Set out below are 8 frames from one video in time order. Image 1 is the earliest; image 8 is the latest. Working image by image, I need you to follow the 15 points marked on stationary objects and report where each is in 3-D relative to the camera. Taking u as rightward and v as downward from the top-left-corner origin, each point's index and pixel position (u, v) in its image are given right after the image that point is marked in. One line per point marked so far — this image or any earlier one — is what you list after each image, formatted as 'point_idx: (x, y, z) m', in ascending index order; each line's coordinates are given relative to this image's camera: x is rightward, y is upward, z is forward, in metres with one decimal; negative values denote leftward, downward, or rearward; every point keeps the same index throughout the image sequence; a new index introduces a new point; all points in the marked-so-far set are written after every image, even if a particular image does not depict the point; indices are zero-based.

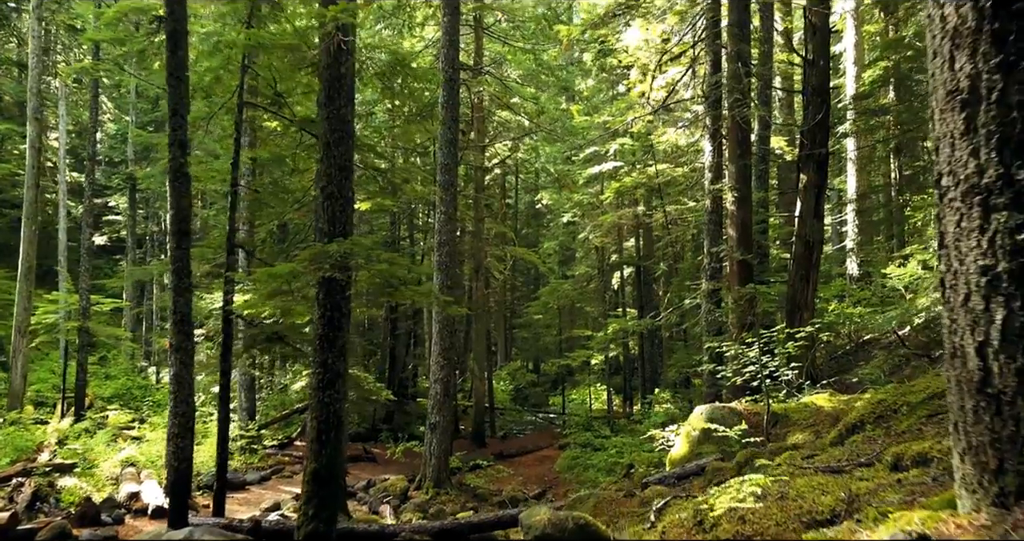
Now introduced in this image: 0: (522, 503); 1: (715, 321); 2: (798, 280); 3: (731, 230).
0: (+0.2, -4.1, +12.7) m
1: (+3.3, -0.8, +11.8) m
2: (+4.3, -0.2, +11.0) m
3: (+3.4, +0.6, +11.4) m
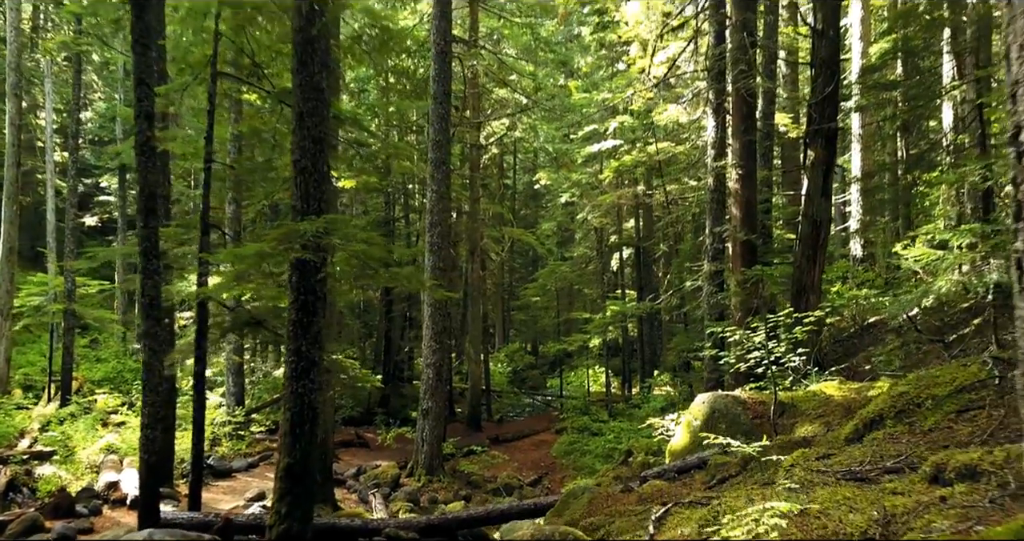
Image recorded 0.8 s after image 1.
0: (+0.1, -3.7, +12.4) m
1: (+3.2, -0.5, +11.4) m
2: (+4.2, +0.1, +10.5) m
3: (+3.3, +0.9, +10.9) m
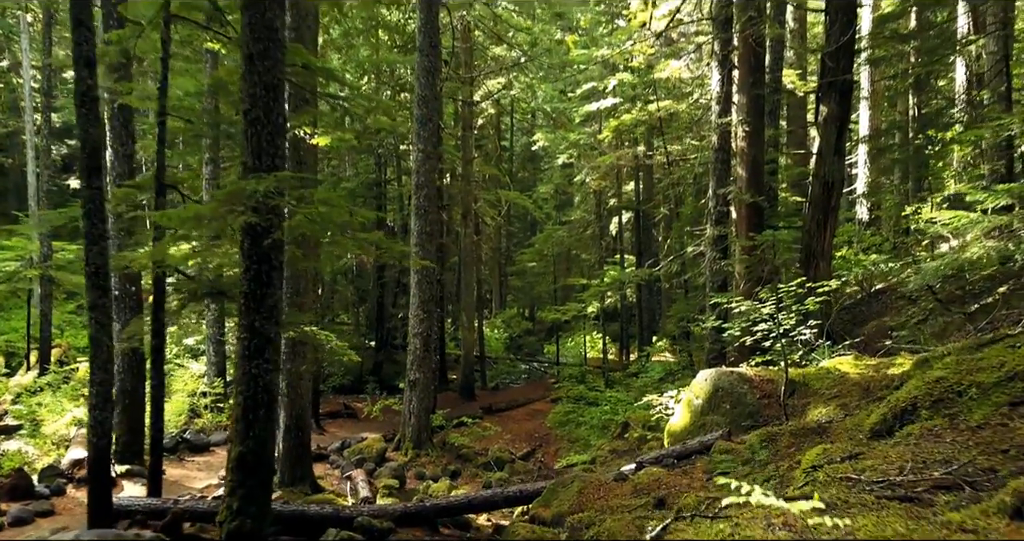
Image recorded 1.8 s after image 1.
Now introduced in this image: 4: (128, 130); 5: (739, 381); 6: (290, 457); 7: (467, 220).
0: (-0.1, -3.2, +11.9) m
1: (+3.0, 0.0, +10.7) m
2: (+4.1, +0.6, +9.9) m
3: (+3.2, +1.4, +10.2) m
4: (-5.1, +1.9, +9.7) m
5: (+2.0, -1.0, +6.6) m
6: (-2.8, -2.3, +9.2) m
7: (-1.2, +1.3, +18.8) m
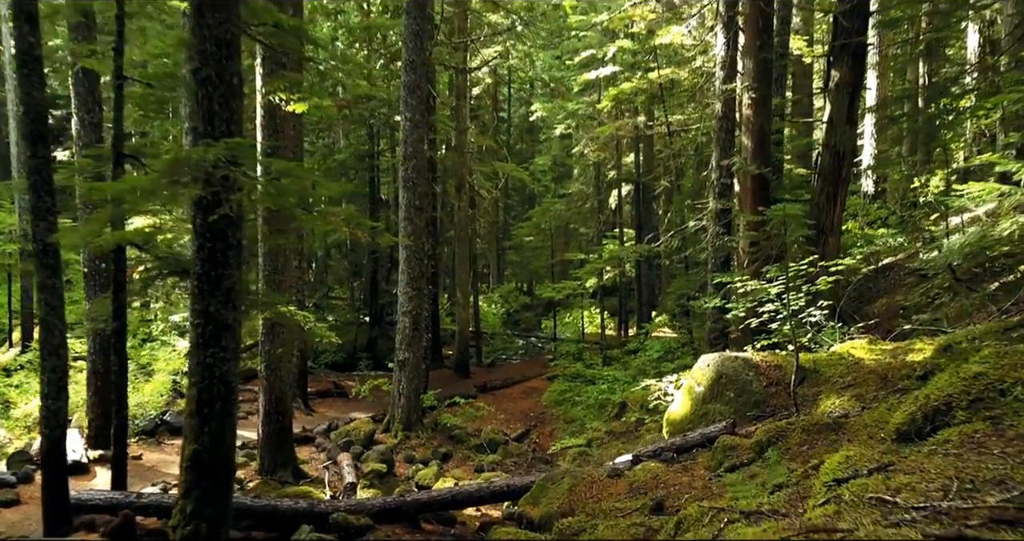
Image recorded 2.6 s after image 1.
0: (-0.2, -2.8, +11.5) m
1: (+2.9, +0.3, +10.2) m
2: (+4.0, +0.9, +9.3) m
3: (+3.1, +1.7, +9.6) m
4: (-5.2, +2.2, +9.1) m
5: (+1.9, -0.8, +6.1) m
6: (-2.9, -2.1, +8.7) m
7: (-1.3, +1.9, +18.2) m
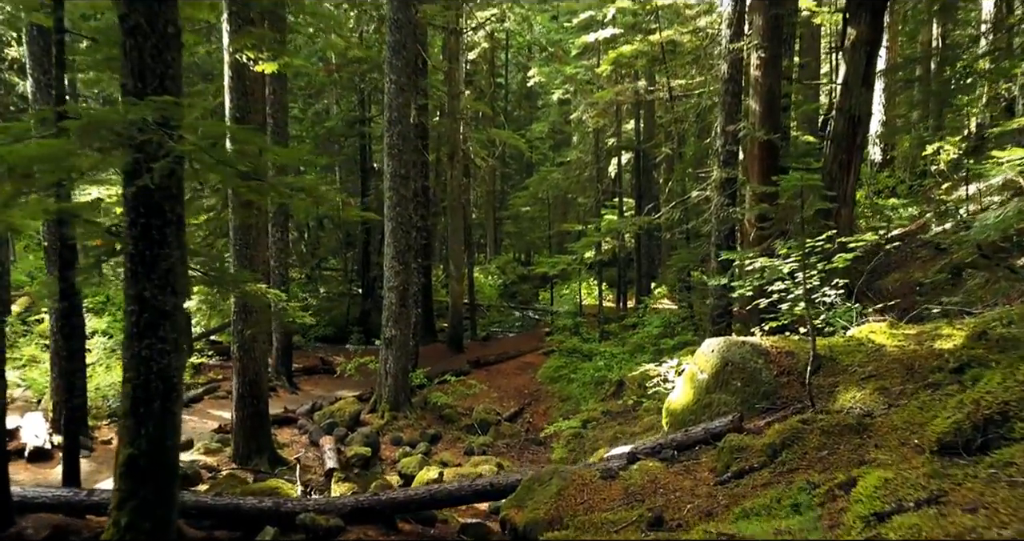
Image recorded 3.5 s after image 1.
0: (-0.3, -2.4, +11.0) m
1: (+2.8, +0.7, +9.6) m
2: (+3.8, +1.2, +8.7) m
3: (+3.0, +2.0, +8.9) m
4: (-5.3, +2.5, +8.4) m
5: (+1.8, -0.6, +5.5) m
6: (-3.0, -1.8, +8.2) m
7: (-1.4, +2.6, +17.5) m
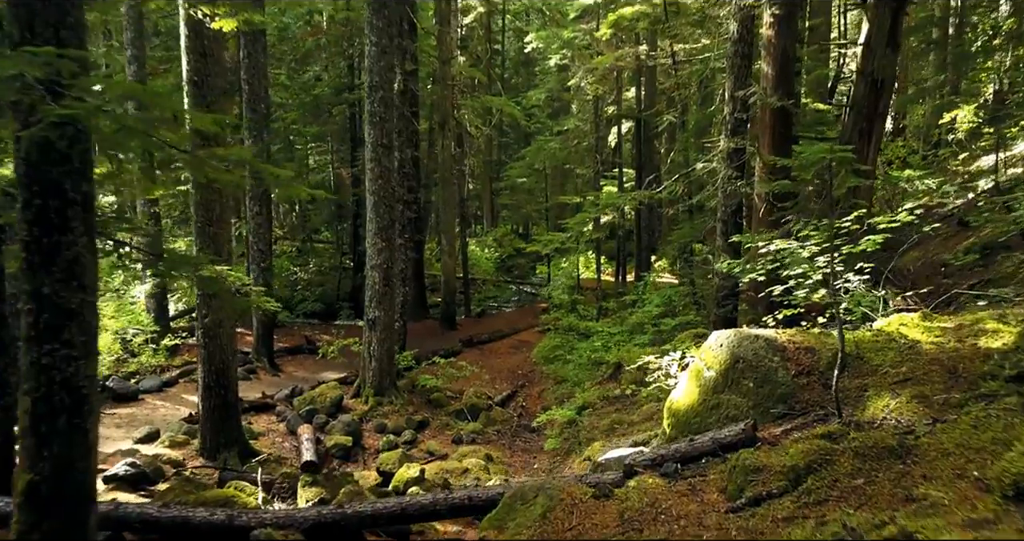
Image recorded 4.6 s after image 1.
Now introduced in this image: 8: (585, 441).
0: (-0.4, -2.1, +10.4) m
1: (+2.7, +0.9, +8.9) m
2: (+3.7, +1.4, +7.9) m
3: (+2.8, +2.3, +8.2) m
4: (-5.4, +2.7, +7.6) m
5: (+1.7, -0.5, +4.9) m
6: (-3.1, -1.6, +7.6) m
7: (-1.5, +3.2, +16.7) m
8: (+0.9, -2.0, +8.6) m
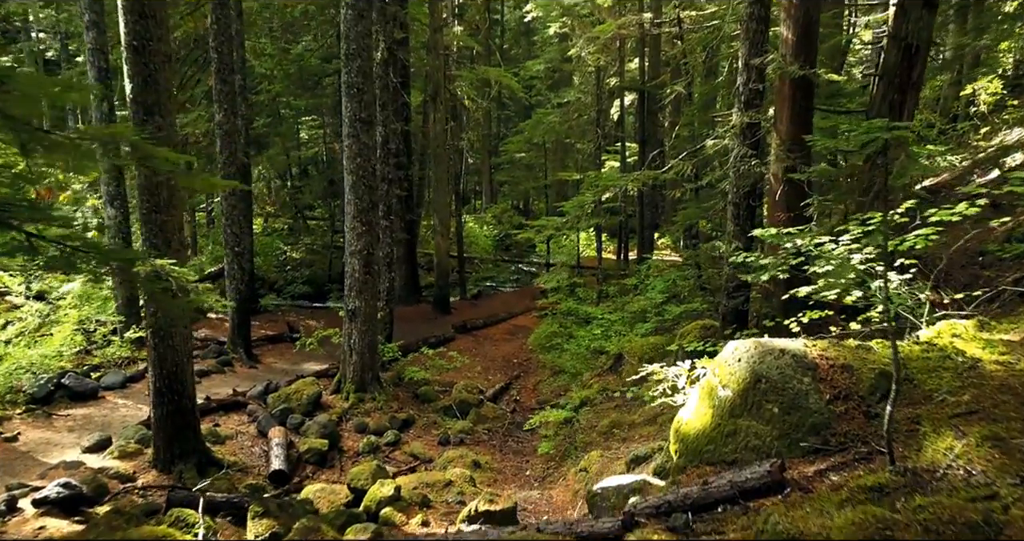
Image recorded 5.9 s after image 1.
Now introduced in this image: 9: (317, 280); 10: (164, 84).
0: (-0.5, -1.9, +9.7) m
1: (+2.6, +1.1, +8.0) m
2: (+3.6, +1.5, +7.1) m
3: (+2.7, +2.4, +7.2) m
4: (-5.5, +2.8, +6.7) m
5: (+1.6, -0.5, +4.1) m
6: (-3.2, -1.5, +6.9) m
7: (-1.6, +3.6, +15.8) m
8: (+0.7, -1.9, +7.8) m
9: (-5.0, -0.2, +18.8) m
10: (-3.1, +1.7, +6.5) m
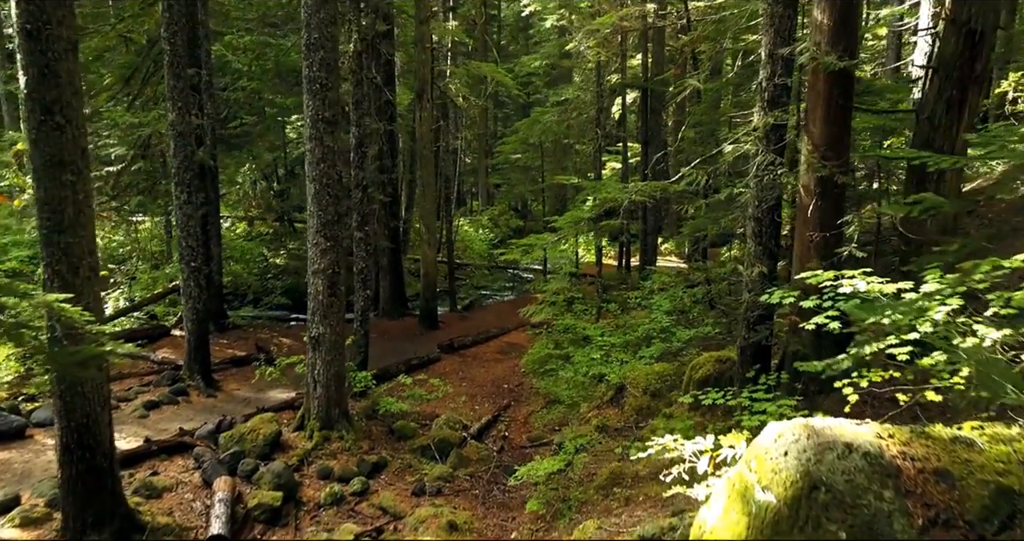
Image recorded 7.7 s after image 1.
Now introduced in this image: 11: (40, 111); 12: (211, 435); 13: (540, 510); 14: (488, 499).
0: (-0.7, -2.1, +8.5) m
1: (+2.4, +0.8, +6.8) m
2: (+3.5, +1.3, +5.9) m
3: (+2.6, +2.1, +6.1) m
4: (-5.7, +2.5, +5.6) m
5: (+1.4, -0.8, +2.9) m
6: (-3.4, -1.7, +5.7) m
7: (-1.7, +3.4, +14.6) m
8: (+0.6, -2.1, +6.7) m
9: (-5.2, -0.4, +17.7) m
10: (-3.2, +1.4, +5.4) m
11: (-3.4, +1.1, +5.2) m
12: (-3.4, -1.9, +8.5) m
13: (+0.3, -2.3, +7.0) m
14: (-0.2, -2.4, +7.6) m
